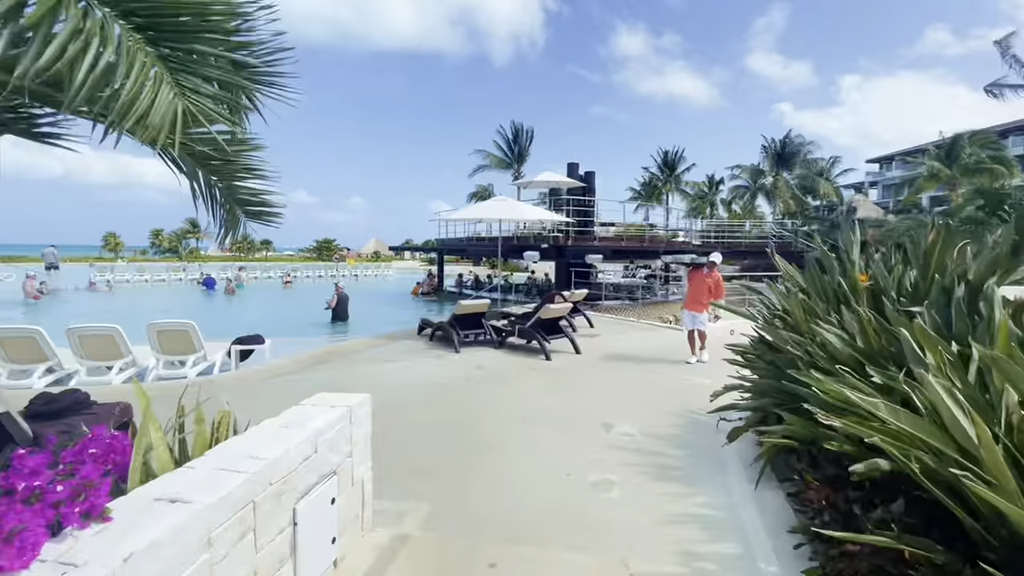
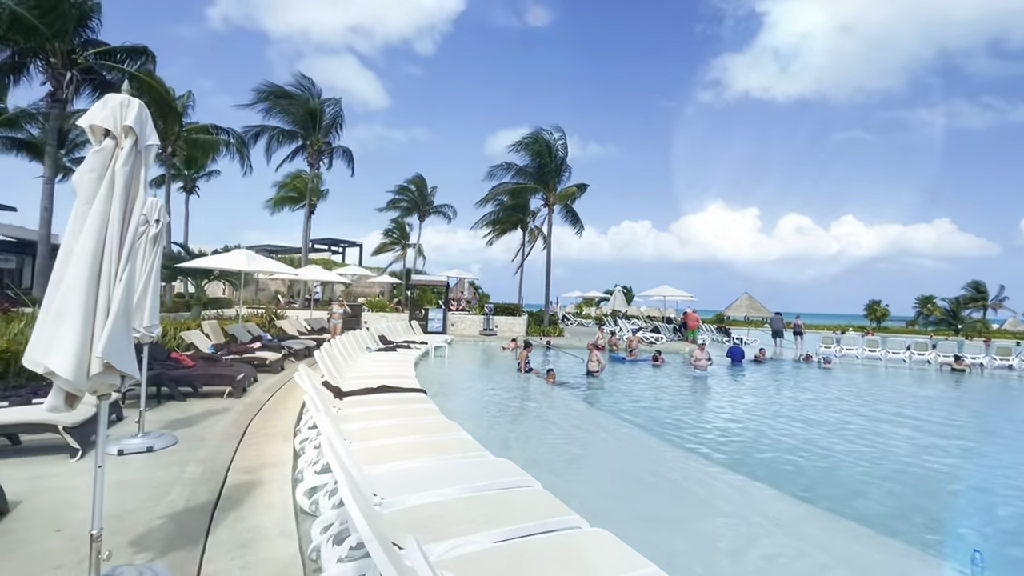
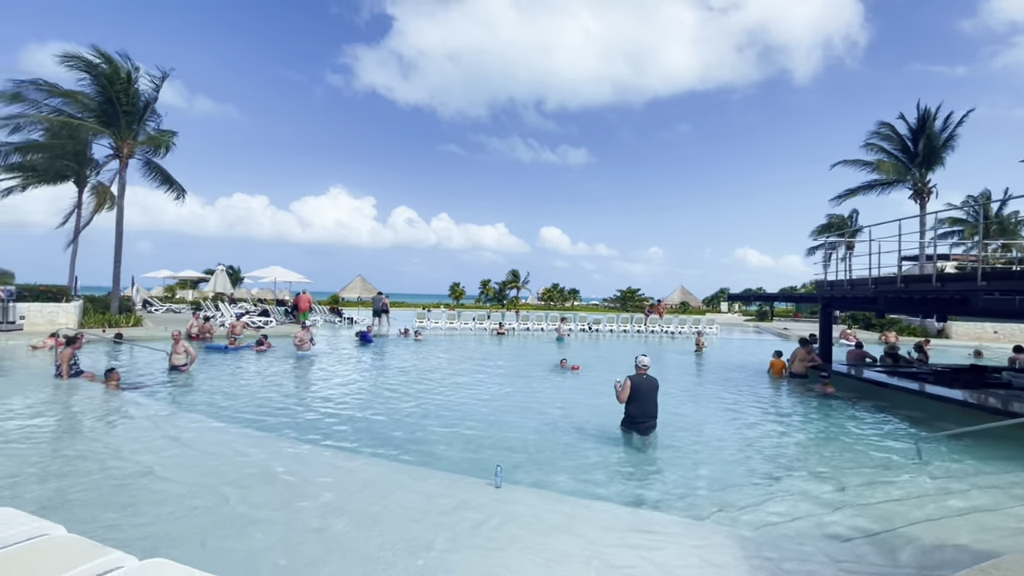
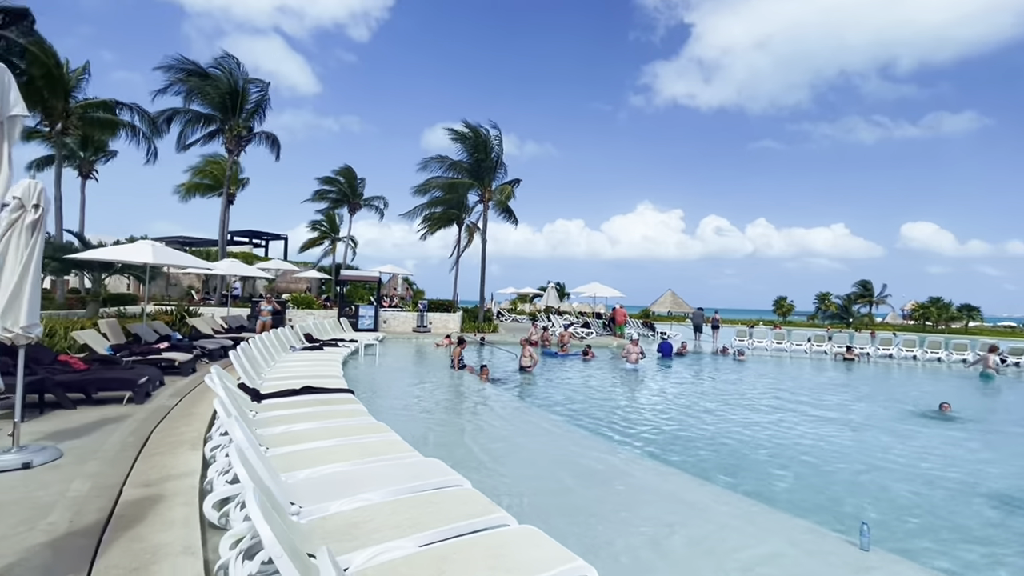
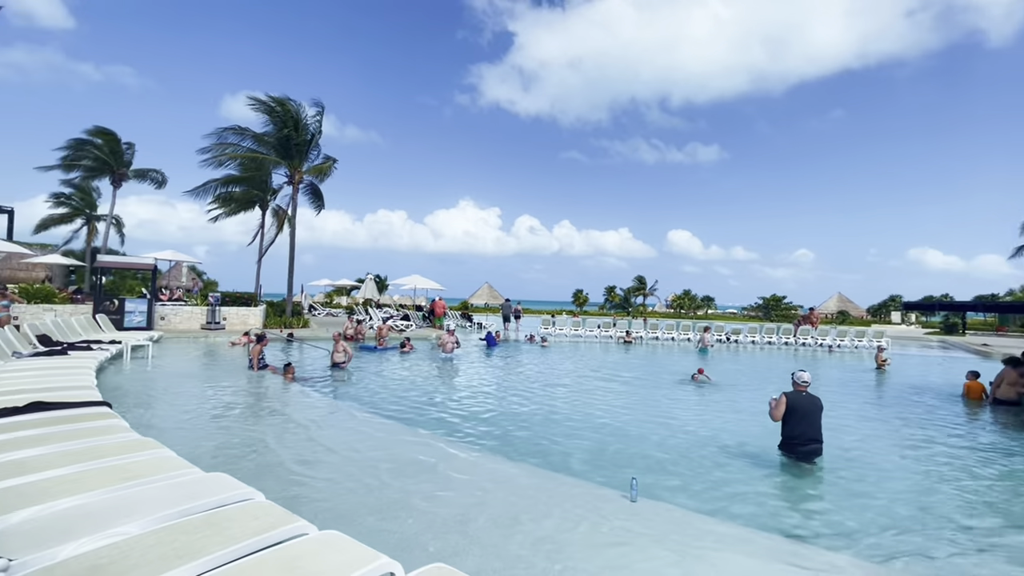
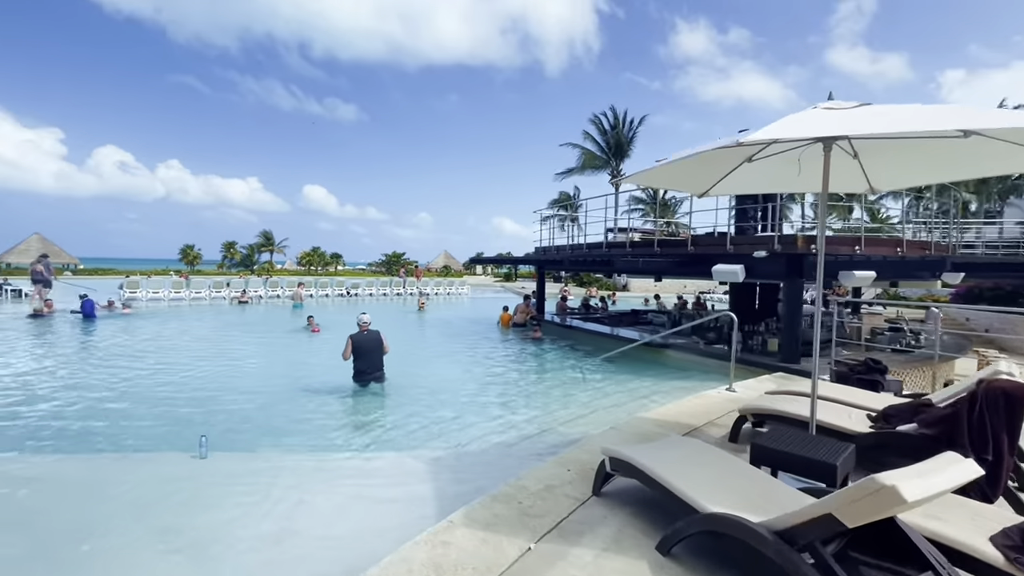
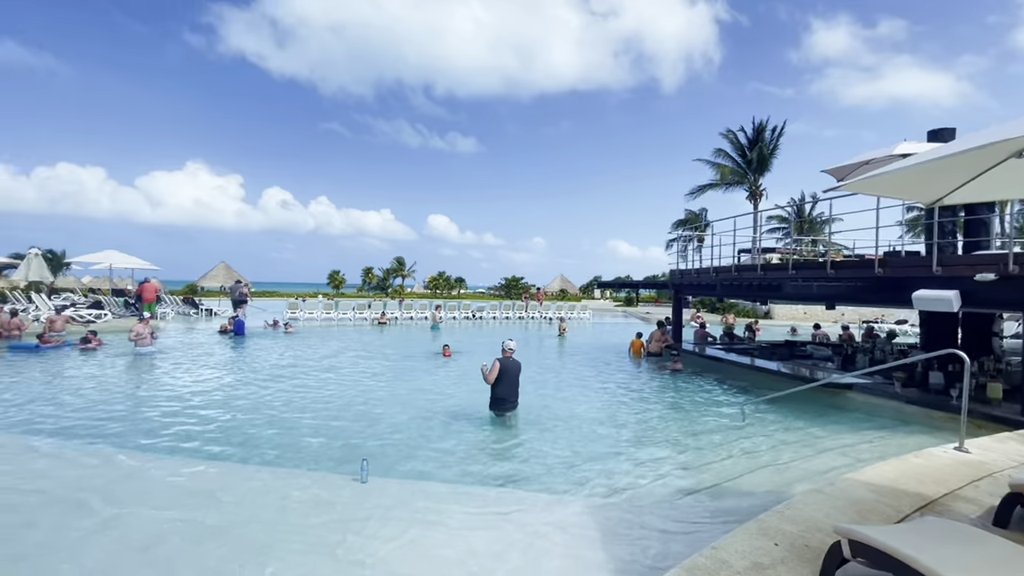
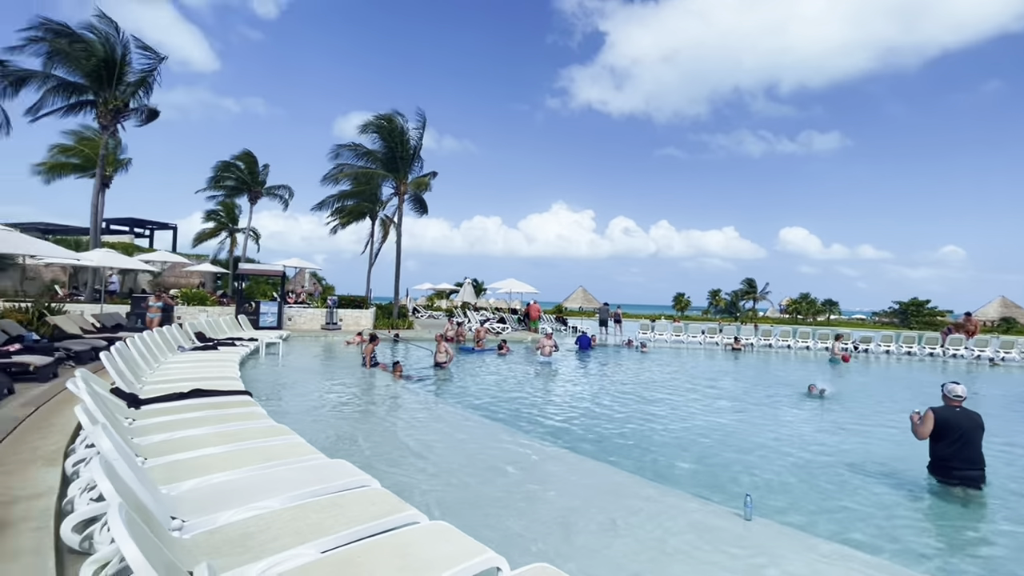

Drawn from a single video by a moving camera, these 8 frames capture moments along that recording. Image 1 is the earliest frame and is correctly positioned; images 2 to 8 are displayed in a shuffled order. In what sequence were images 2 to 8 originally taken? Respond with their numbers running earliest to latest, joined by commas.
6, 7, 3, 5, 8, 4, 2
